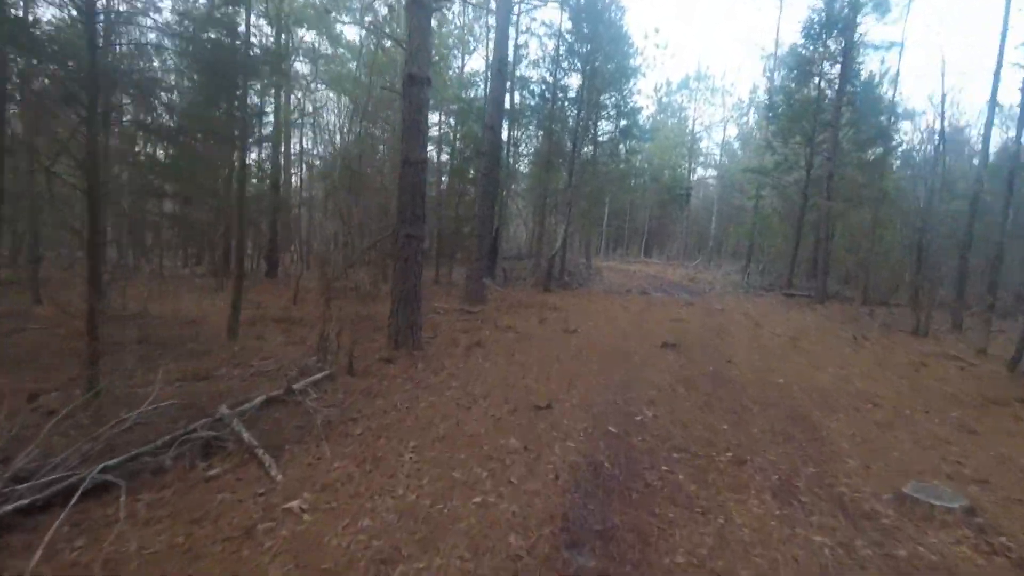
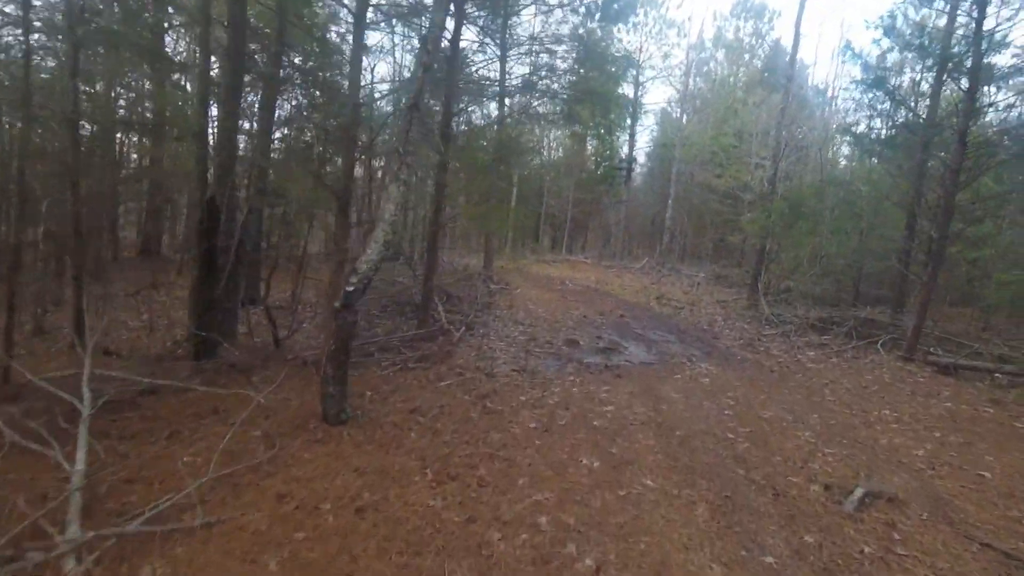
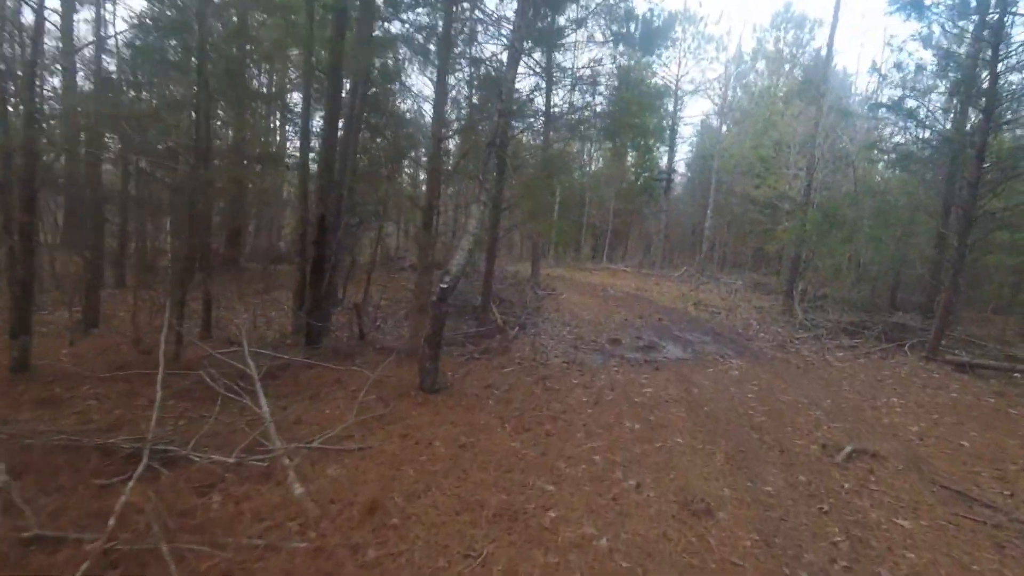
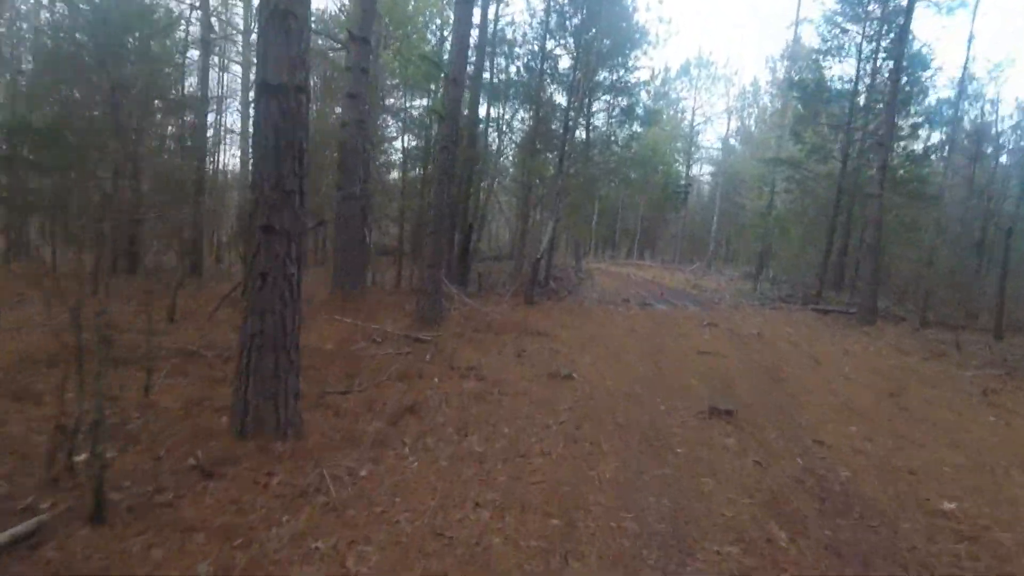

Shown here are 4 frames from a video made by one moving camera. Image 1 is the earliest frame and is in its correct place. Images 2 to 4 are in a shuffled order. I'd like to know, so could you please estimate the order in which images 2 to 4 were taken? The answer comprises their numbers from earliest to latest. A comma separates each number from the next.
4, 3, 2
